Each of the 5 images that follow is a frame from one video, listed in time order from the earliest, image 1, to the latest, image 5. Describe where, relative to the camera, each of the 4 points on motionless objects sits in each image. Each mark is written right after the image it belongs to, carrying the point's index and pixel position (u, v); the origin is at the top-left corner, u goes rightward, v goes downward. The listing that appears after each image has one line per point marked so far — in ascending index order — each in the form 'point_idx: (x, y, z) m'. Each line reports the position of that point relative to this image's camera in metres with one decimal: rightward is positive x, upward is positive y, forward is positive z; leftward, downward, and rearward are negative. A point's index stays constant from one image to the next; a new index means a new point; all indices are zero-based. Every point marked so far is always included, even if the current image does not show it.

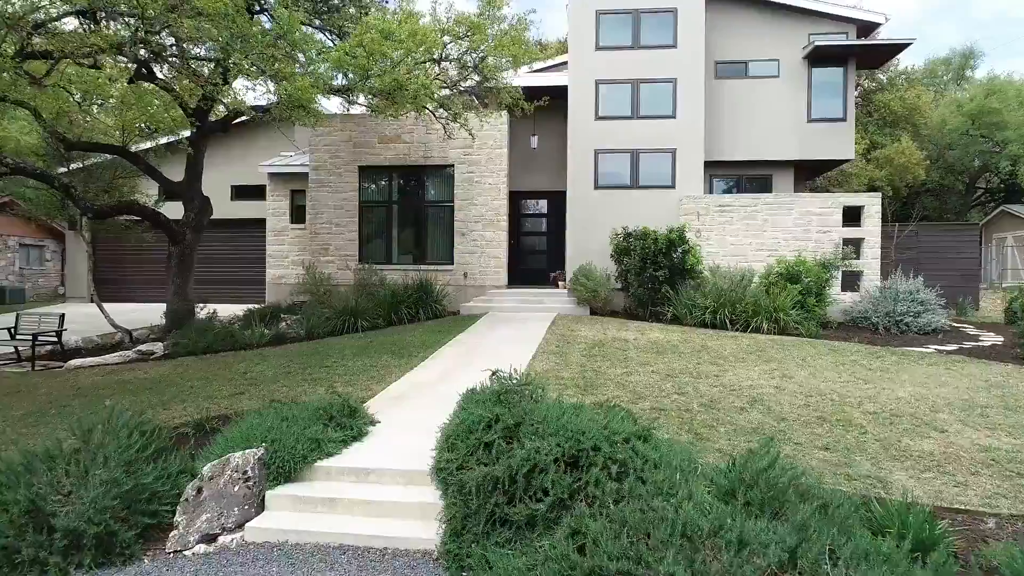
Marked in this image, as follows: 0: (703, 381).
0: (+2.1, -1.0, +7.4) m
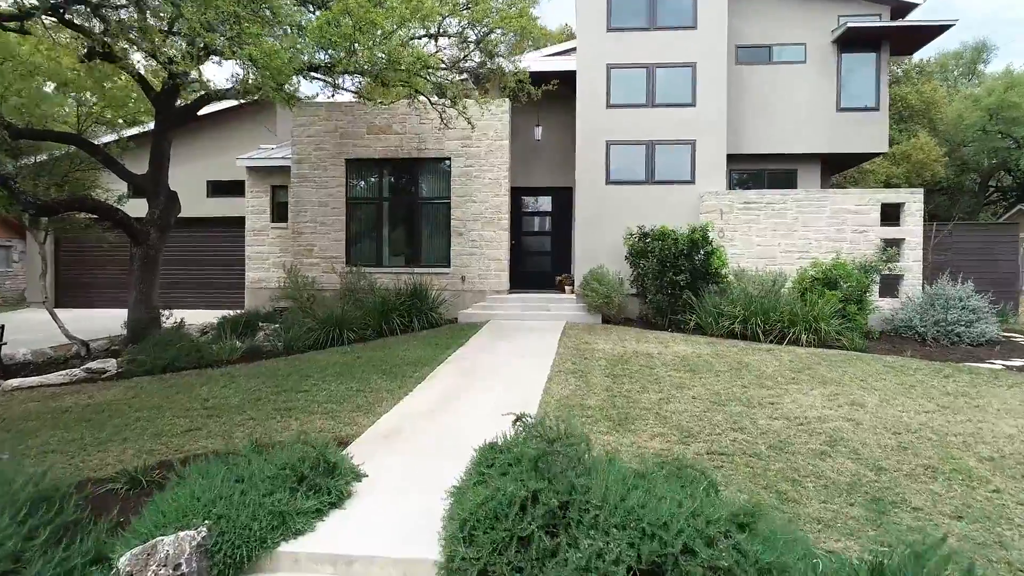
0: (+2.2, -1.1, +6.1) m
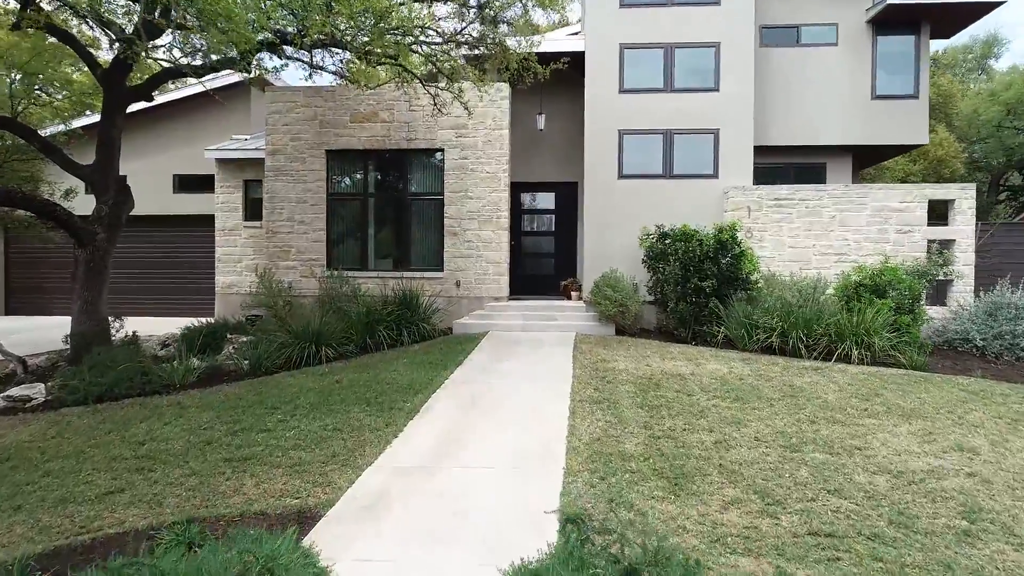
0: (+2.4, -1.2, +4.8) m
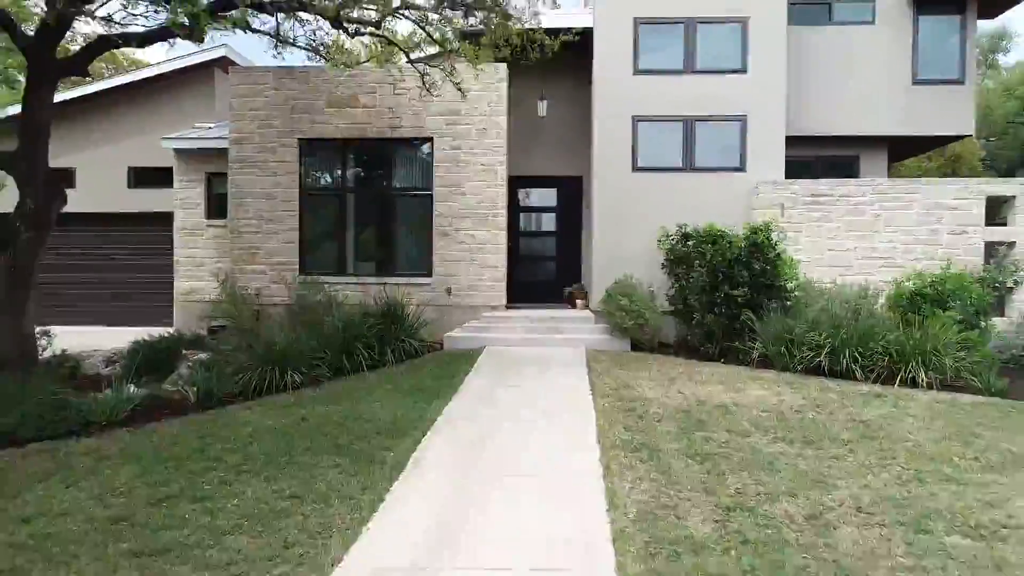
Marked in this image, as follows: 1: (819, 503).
0: (+2.5, -1.3, +3.5) m
1: (+1.9, -1.3, +4.1) m
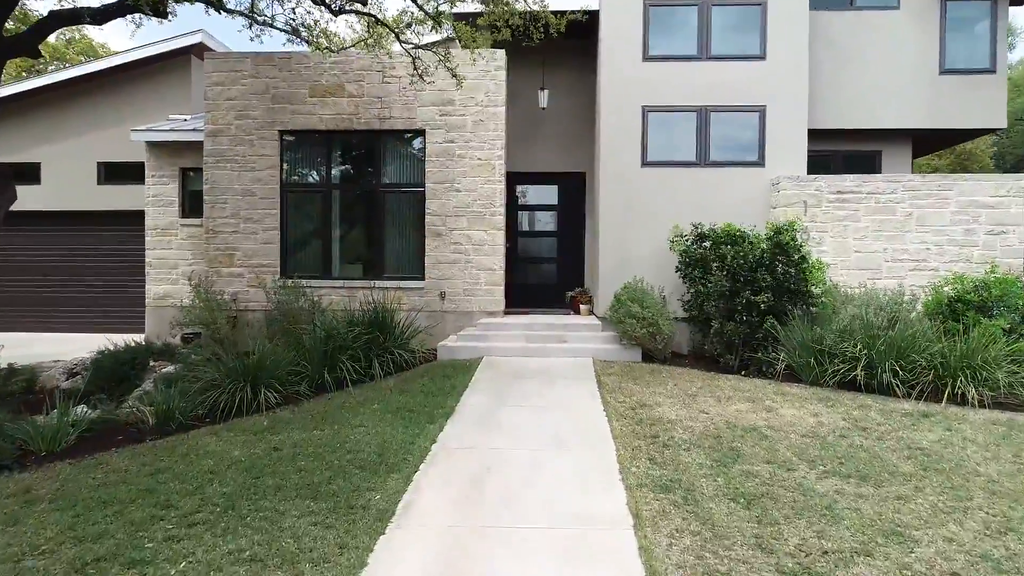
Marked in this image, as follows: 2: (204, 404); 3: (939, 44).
0: (+2.6, -1.4, +2.7) m
1: (+1.9, -1.4, +3.3) m
2: (-2.8, -1.0, +6.2) m
3: (+6.3, +3.6, +9.8) m
